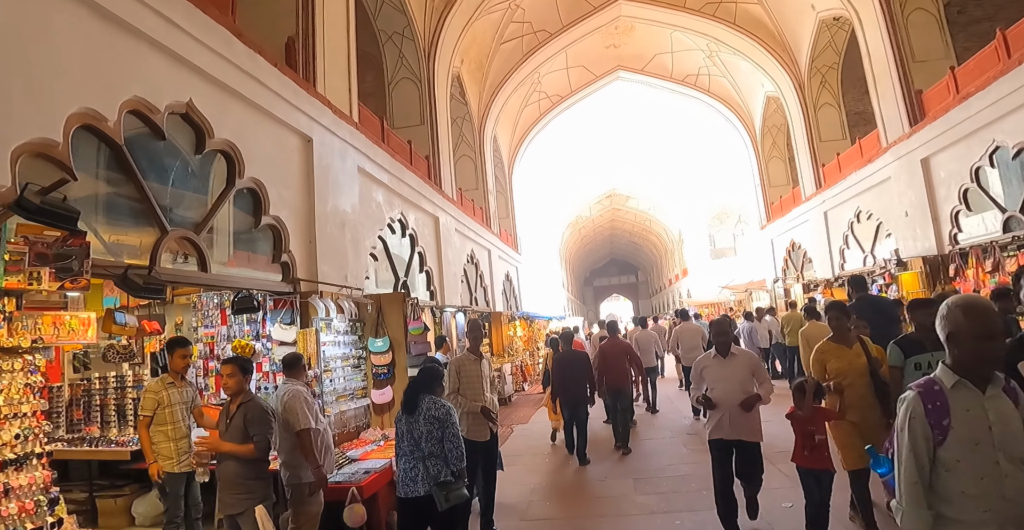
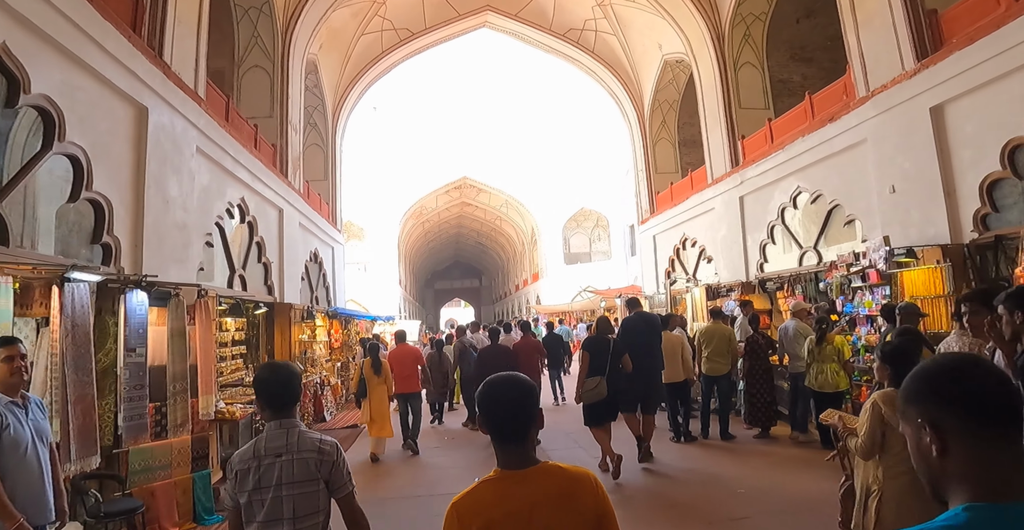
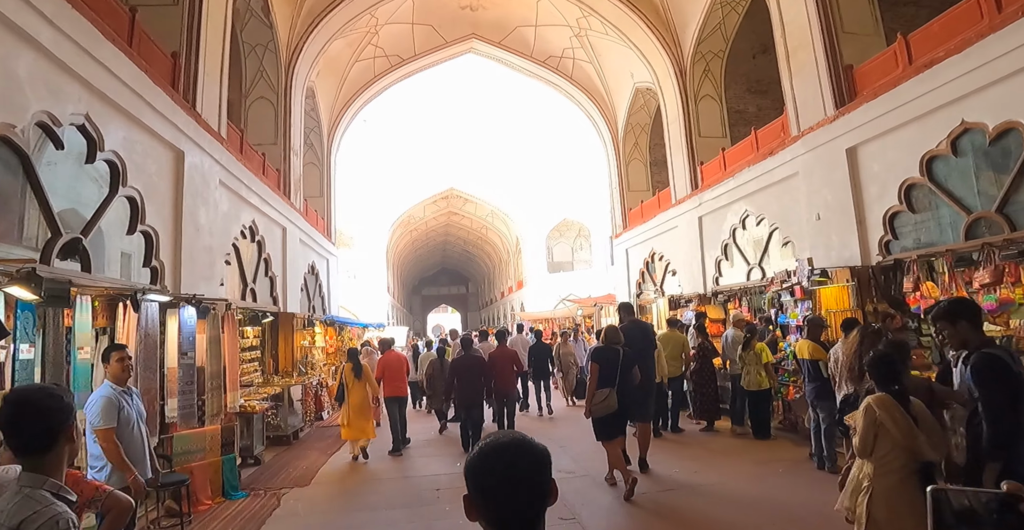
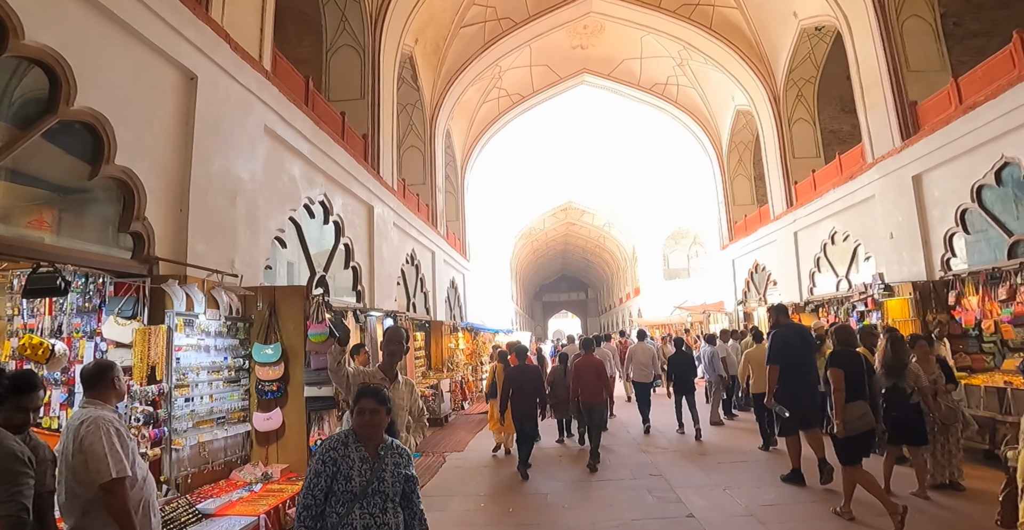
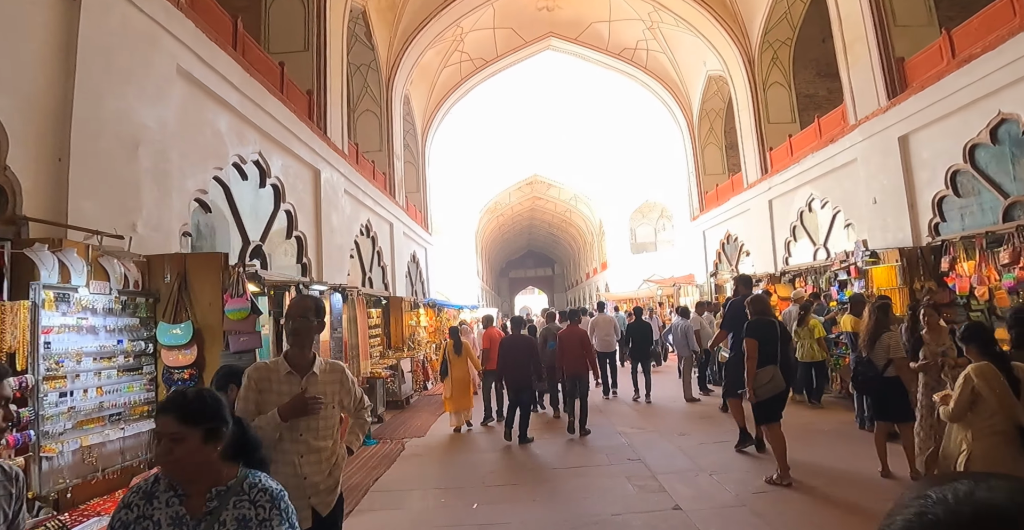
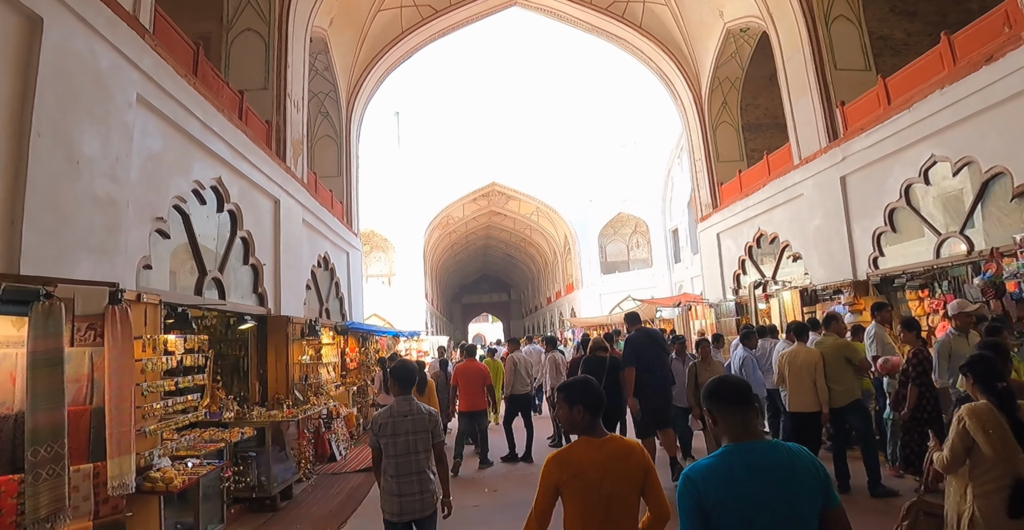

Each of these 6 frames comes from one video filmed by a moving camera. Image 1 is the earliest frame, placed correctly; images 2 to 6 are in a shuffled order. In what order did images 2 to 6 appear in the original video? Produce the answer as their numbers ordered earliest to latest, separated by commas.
4, 5, 3, 2, 6
